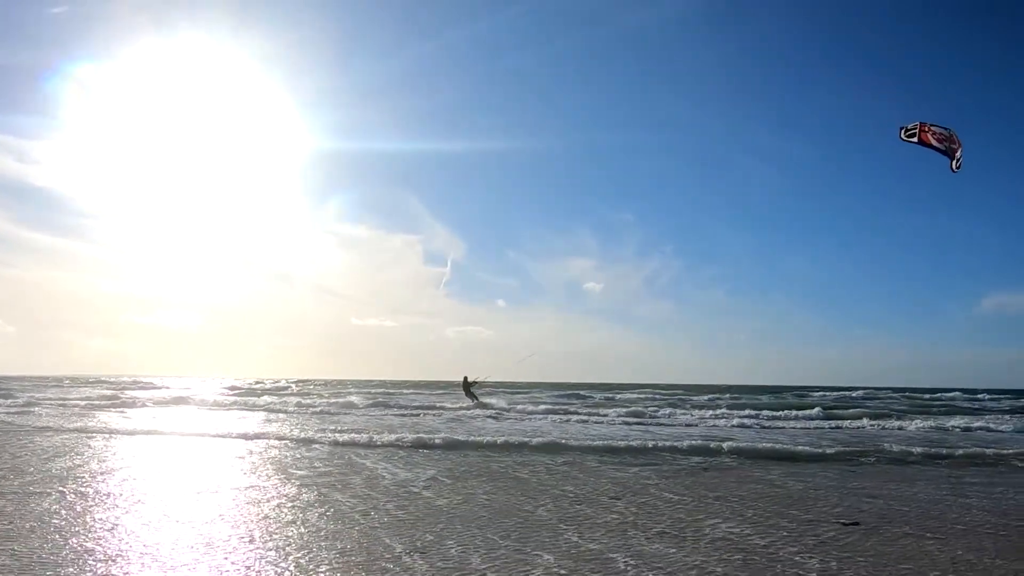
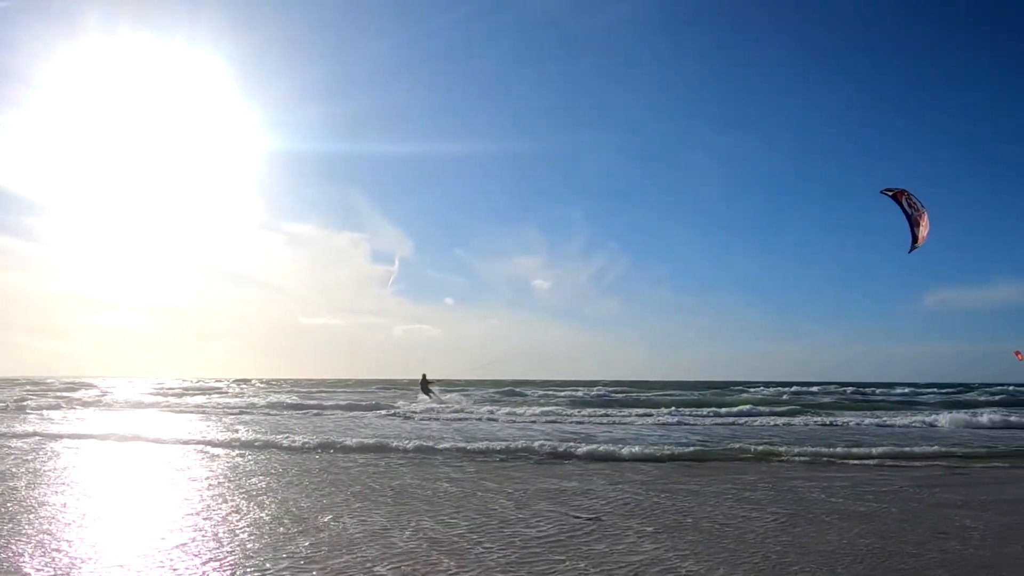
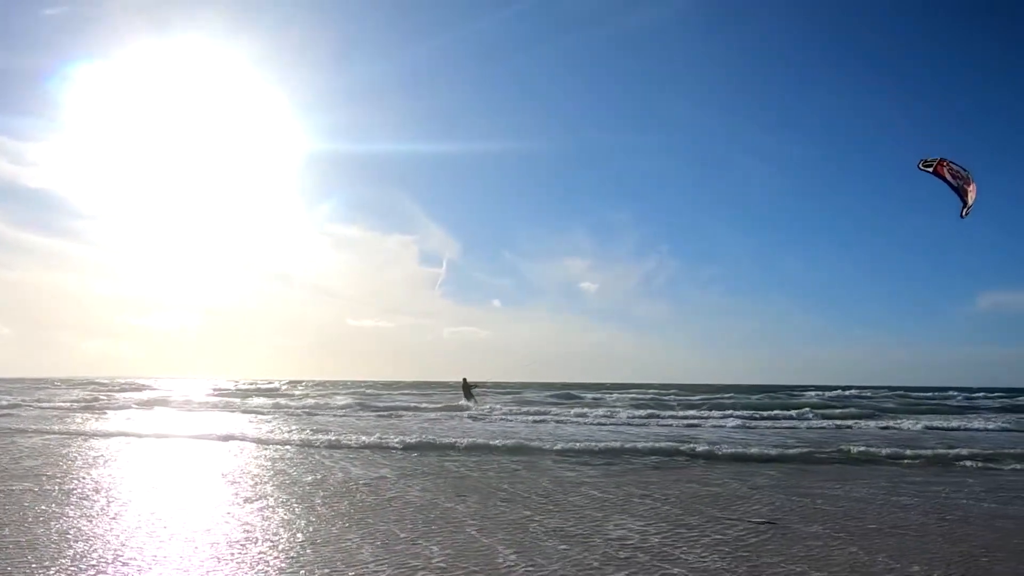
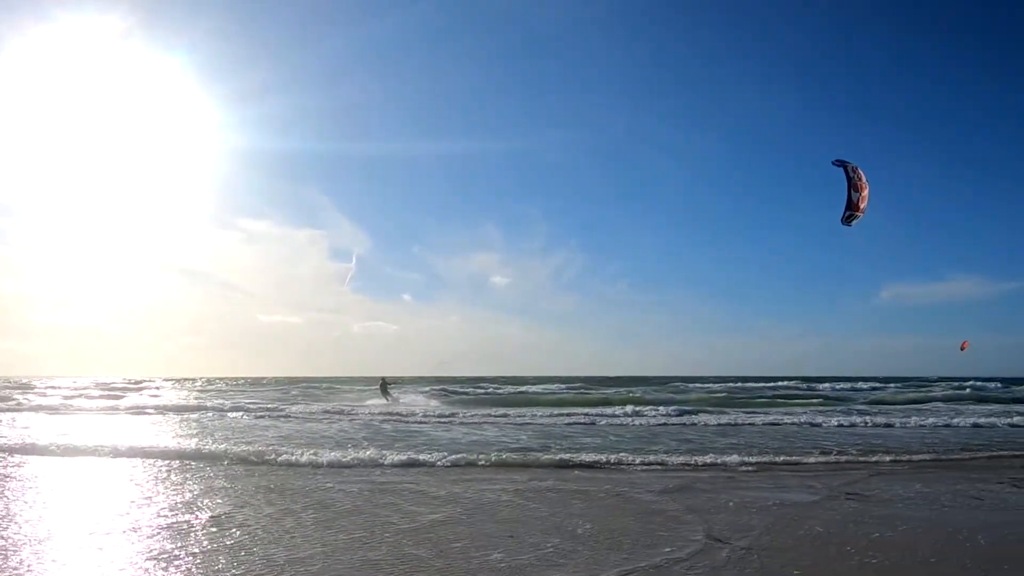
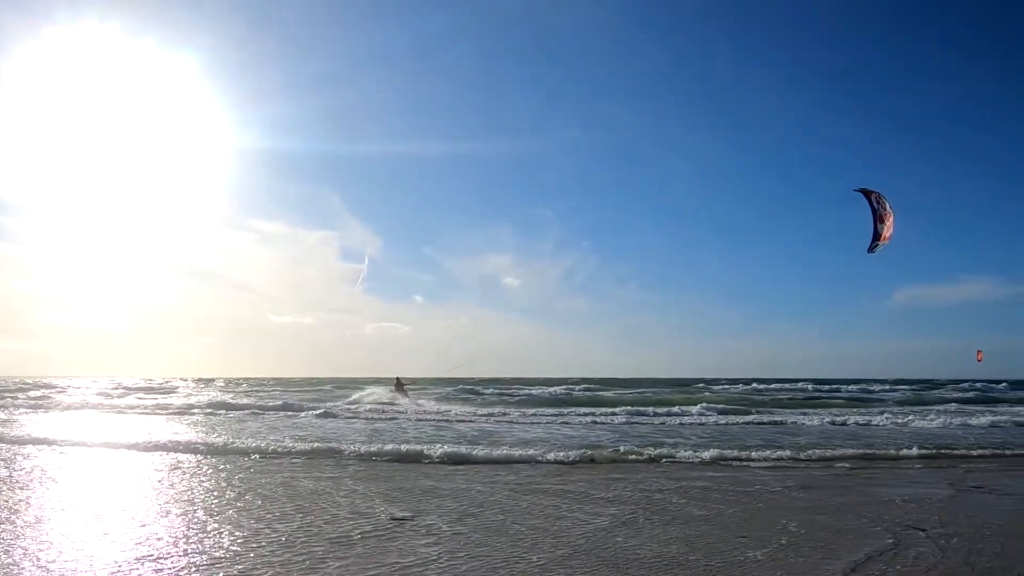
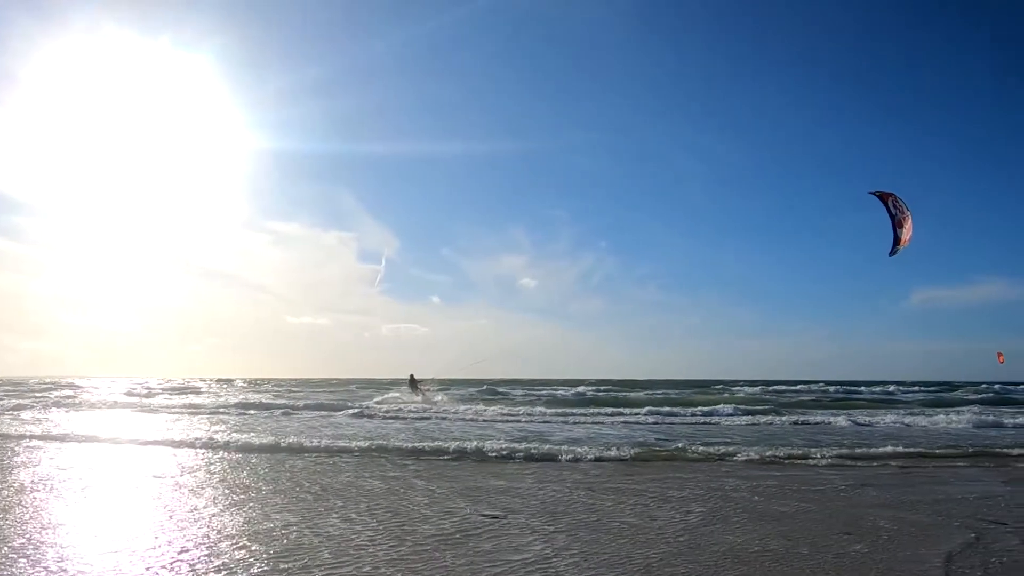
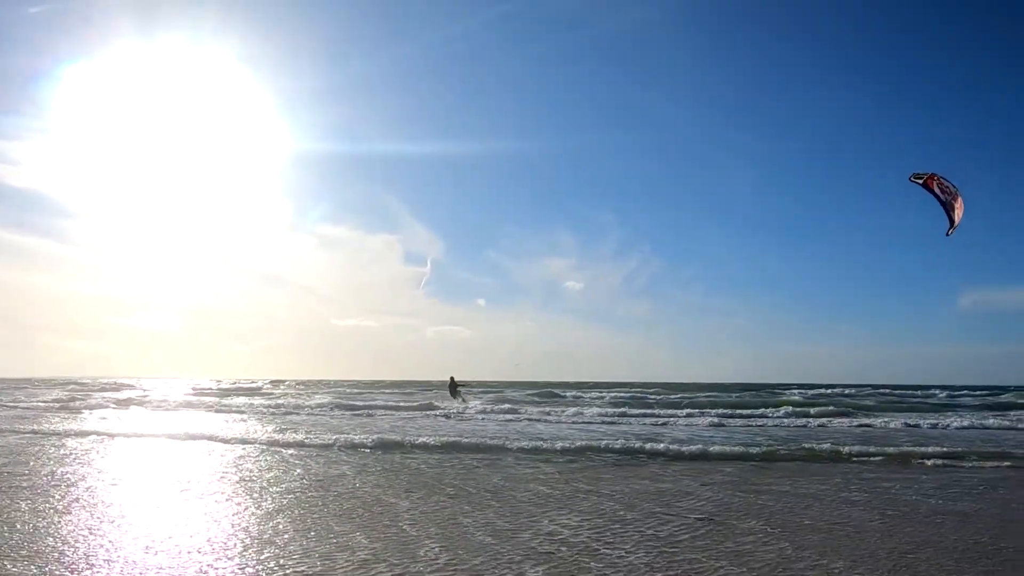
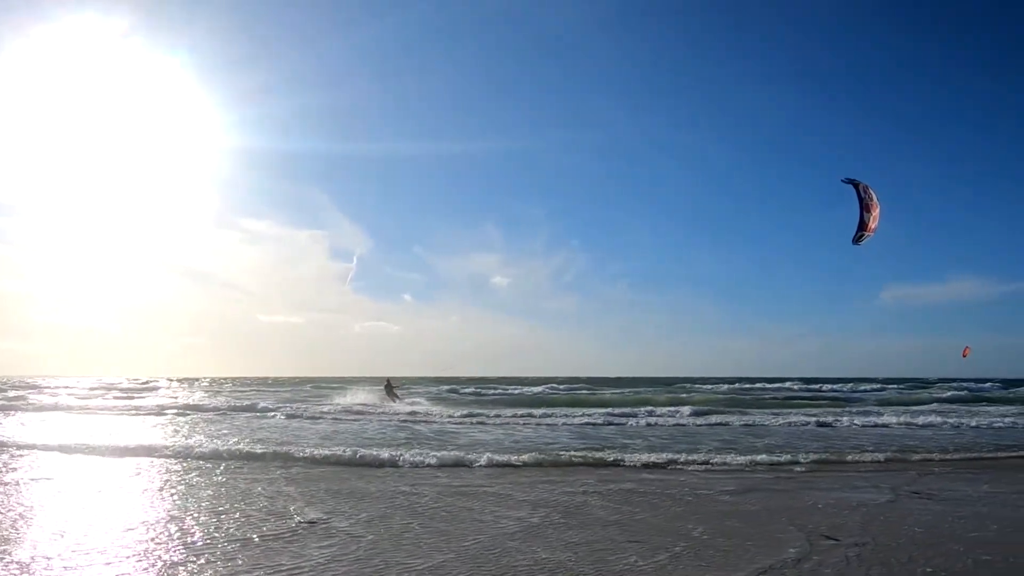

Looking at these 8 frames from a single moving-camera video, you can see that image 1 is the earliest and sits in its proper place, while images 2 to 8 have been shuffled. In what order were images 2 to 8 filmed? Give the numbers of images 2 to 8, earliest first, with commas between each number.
3, 7, 2, 6, 5, 8, 4
